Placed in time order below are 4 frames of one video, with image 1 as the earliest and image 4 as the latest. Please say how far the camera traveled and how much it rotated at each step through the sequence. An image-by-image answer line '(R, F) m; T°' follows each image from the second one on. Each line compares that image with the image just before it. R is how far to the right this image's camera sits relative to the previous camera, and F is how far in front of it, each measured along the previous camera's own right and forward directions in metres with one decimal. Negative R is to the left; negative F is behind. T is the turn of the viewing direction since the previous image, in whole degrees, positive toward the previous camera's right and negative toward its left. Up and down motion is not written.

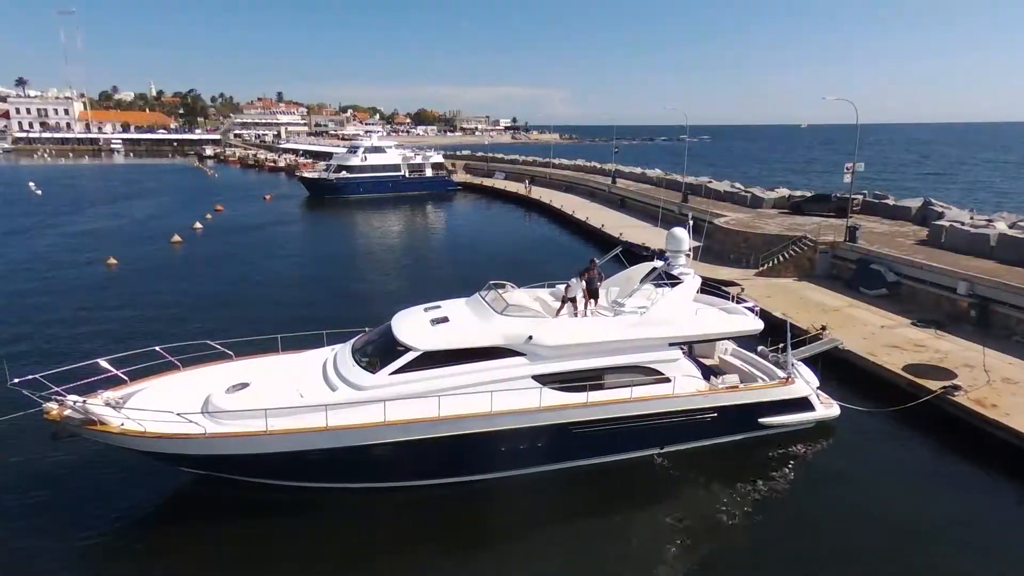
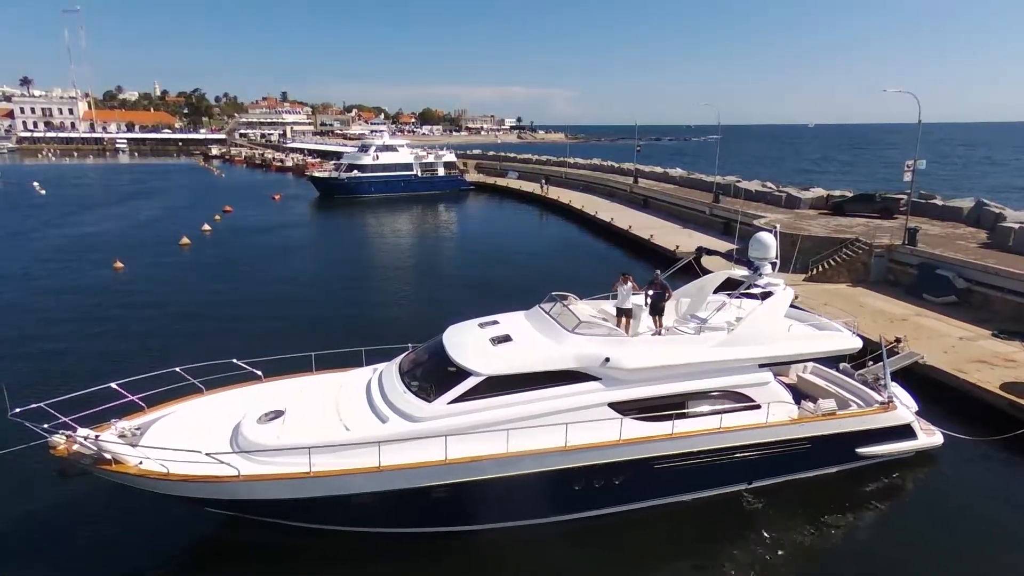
(-0.9, +1.2) m; 0°
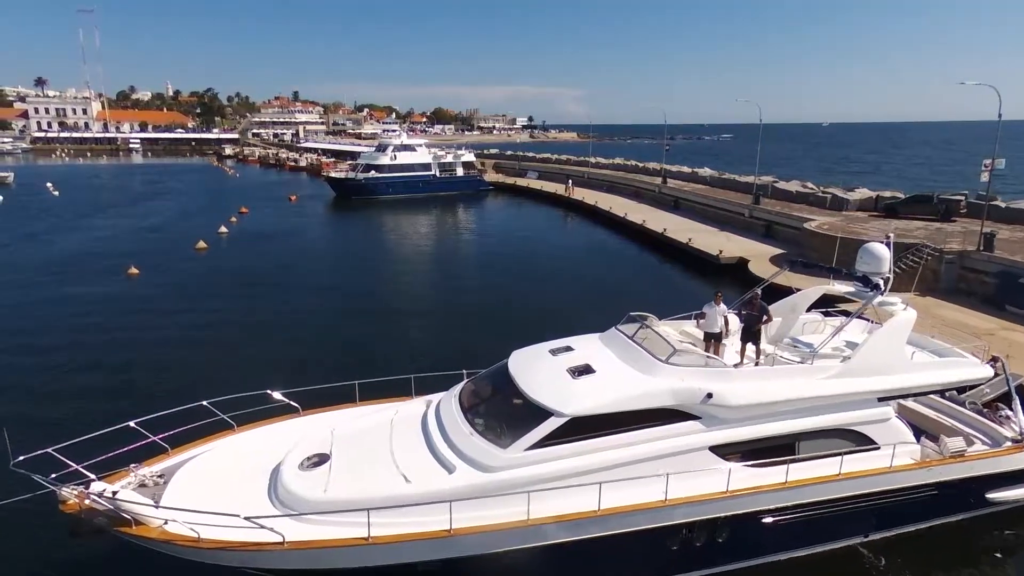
(-0.8, +1.2) m; -1°
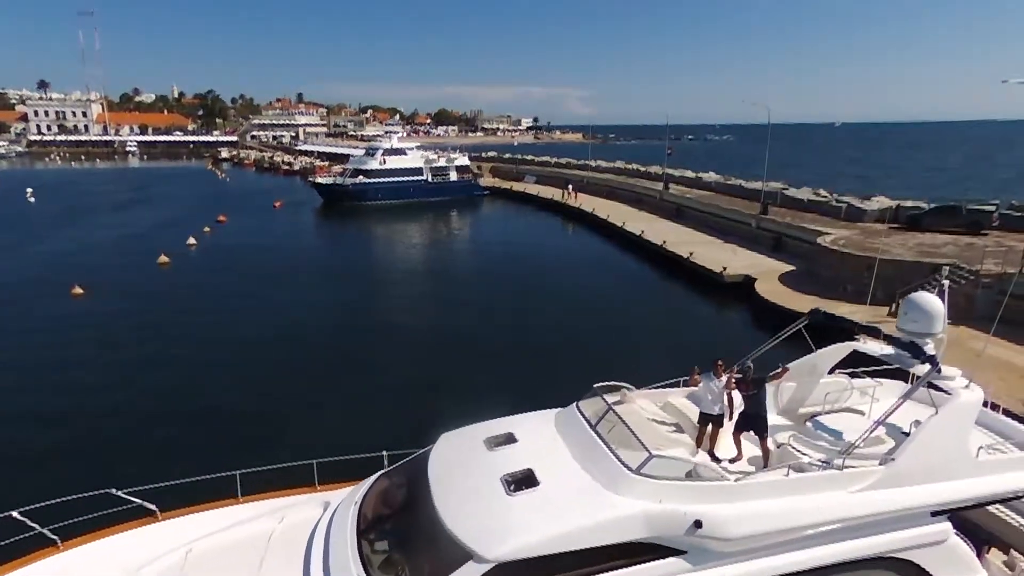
(+0.8, +2.1) m; -1°
